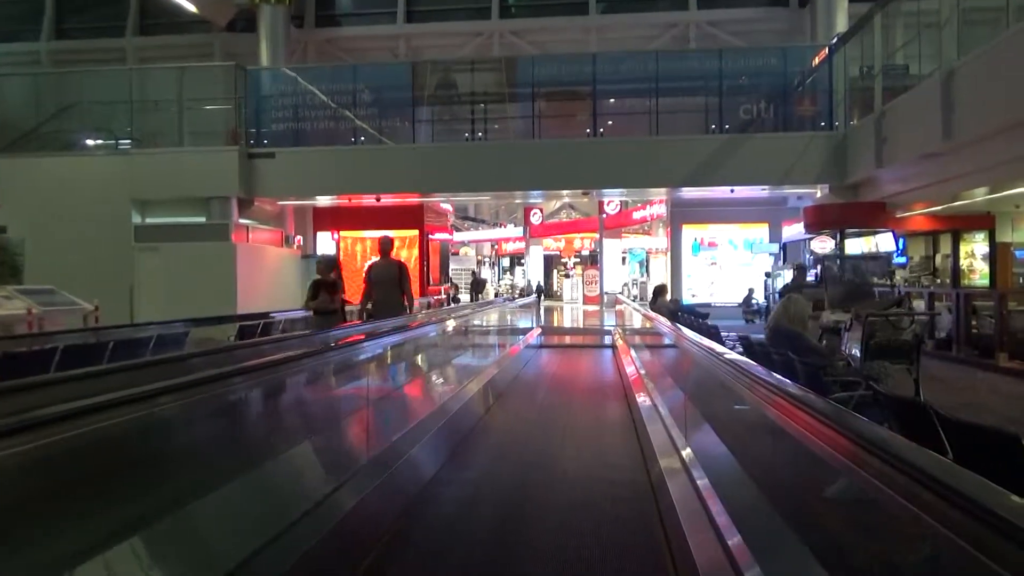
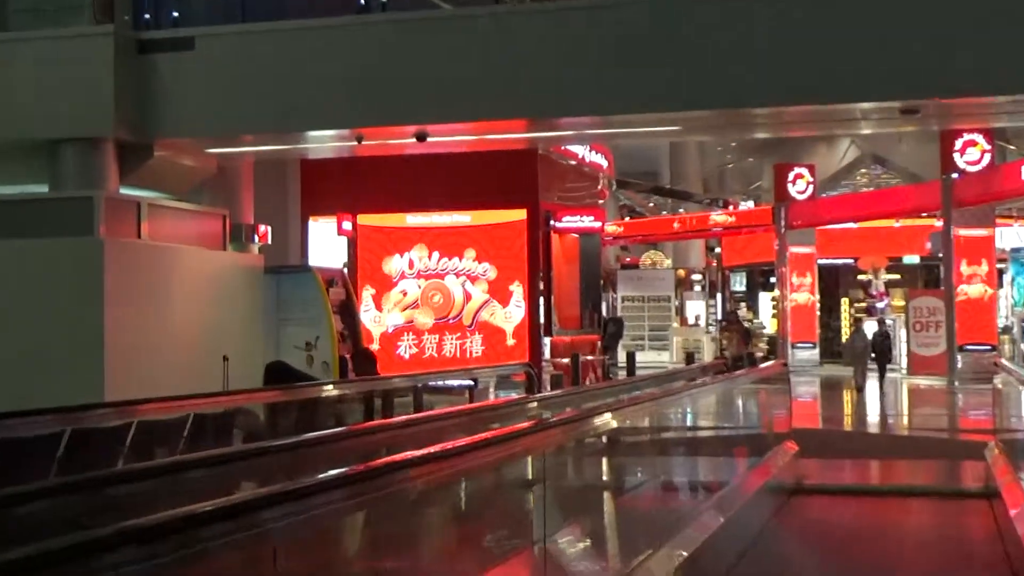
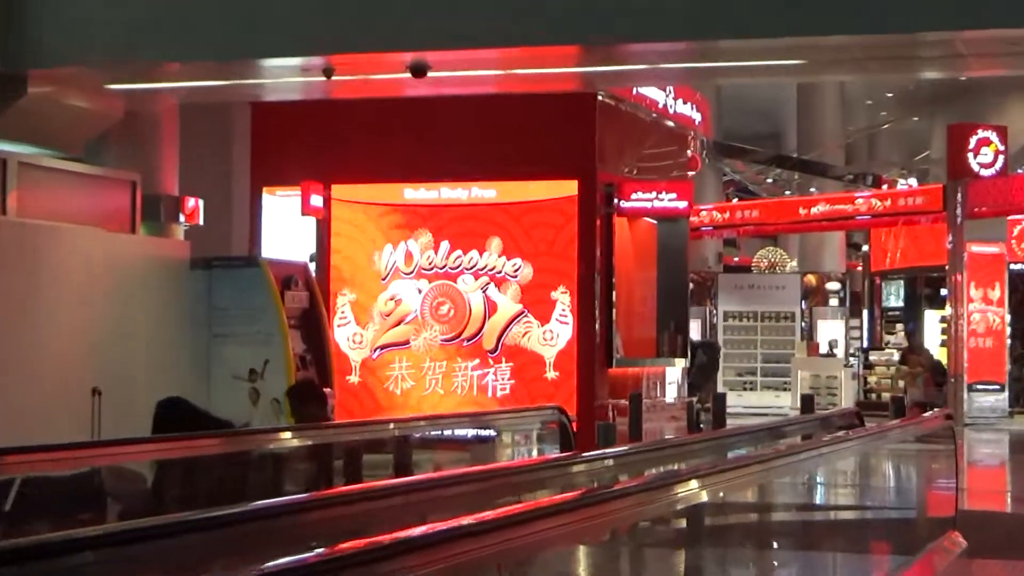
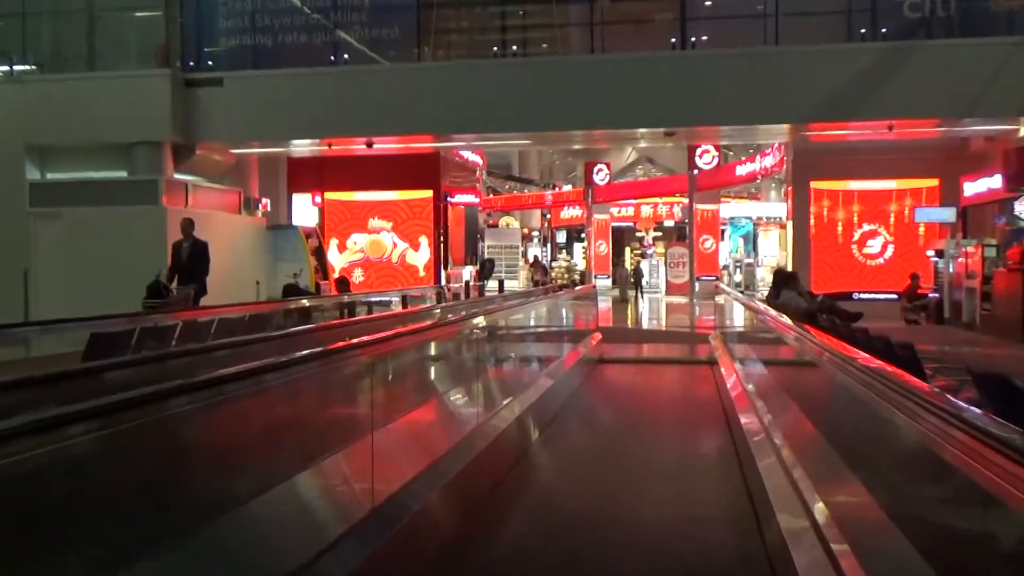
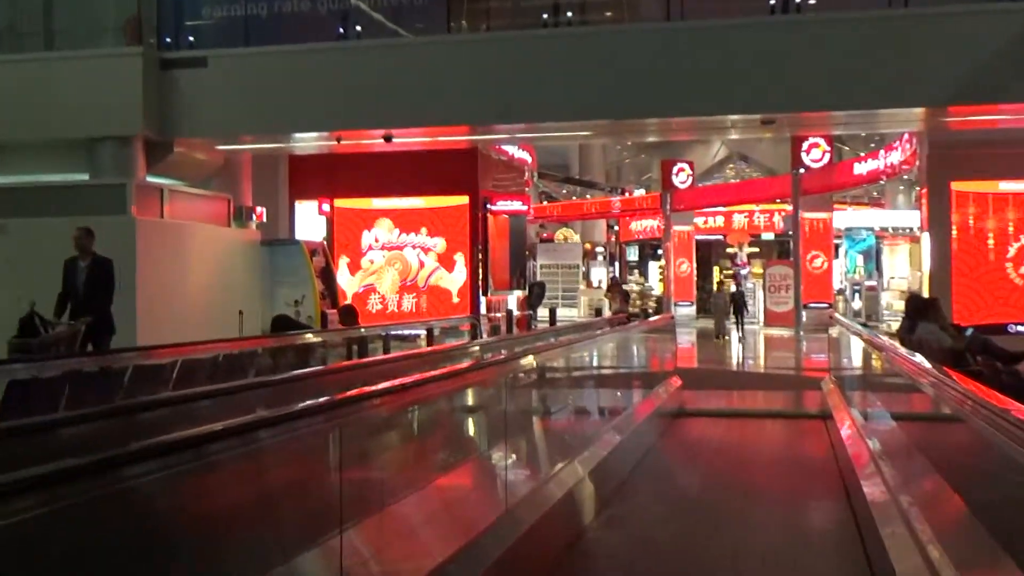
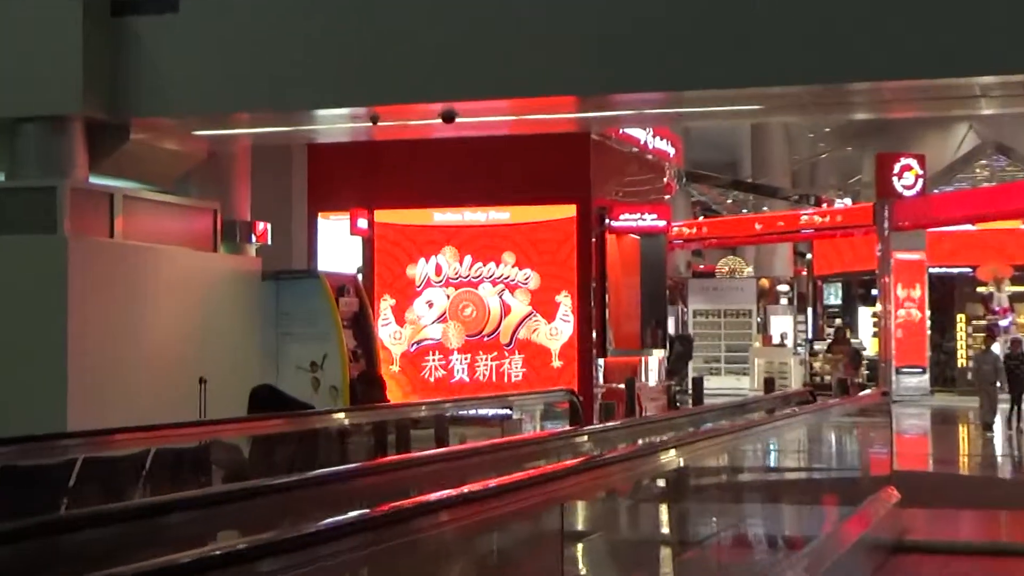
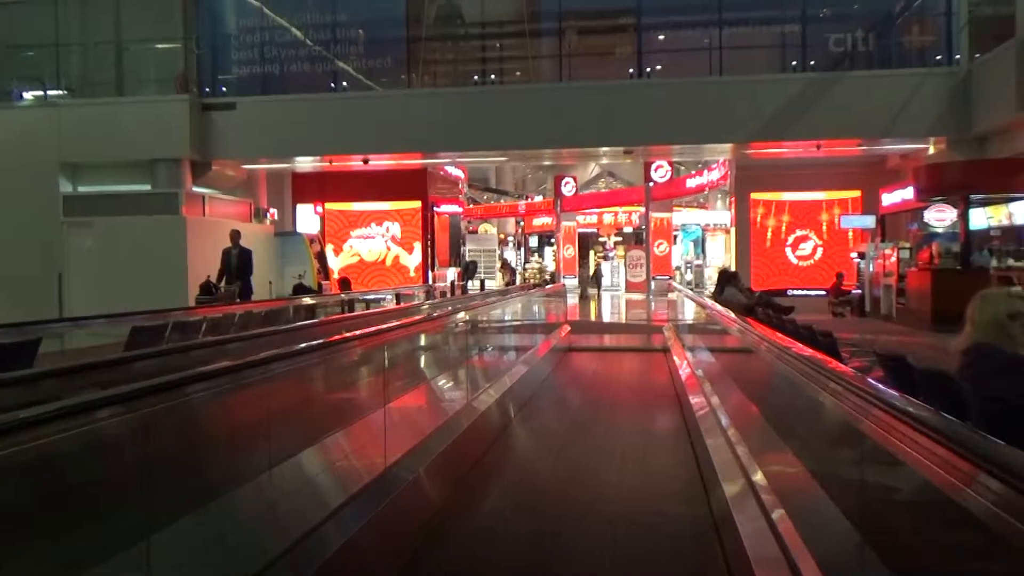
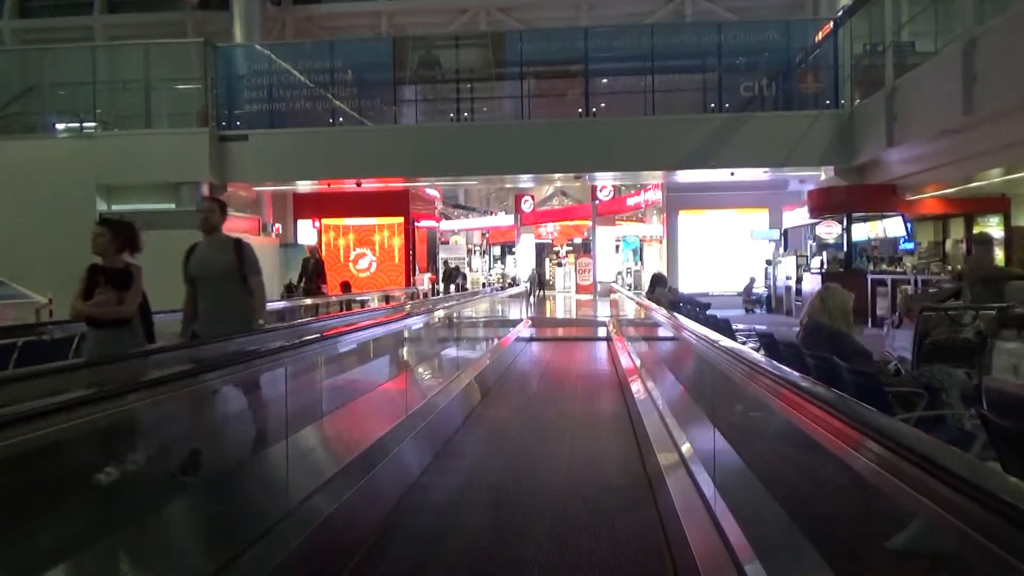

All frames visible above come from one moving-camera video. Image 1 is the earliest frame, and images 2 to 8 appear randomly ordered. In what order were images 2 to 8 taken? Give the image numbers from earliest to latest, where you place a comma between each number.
8, 7, 4, 5, 2, 6, 3
